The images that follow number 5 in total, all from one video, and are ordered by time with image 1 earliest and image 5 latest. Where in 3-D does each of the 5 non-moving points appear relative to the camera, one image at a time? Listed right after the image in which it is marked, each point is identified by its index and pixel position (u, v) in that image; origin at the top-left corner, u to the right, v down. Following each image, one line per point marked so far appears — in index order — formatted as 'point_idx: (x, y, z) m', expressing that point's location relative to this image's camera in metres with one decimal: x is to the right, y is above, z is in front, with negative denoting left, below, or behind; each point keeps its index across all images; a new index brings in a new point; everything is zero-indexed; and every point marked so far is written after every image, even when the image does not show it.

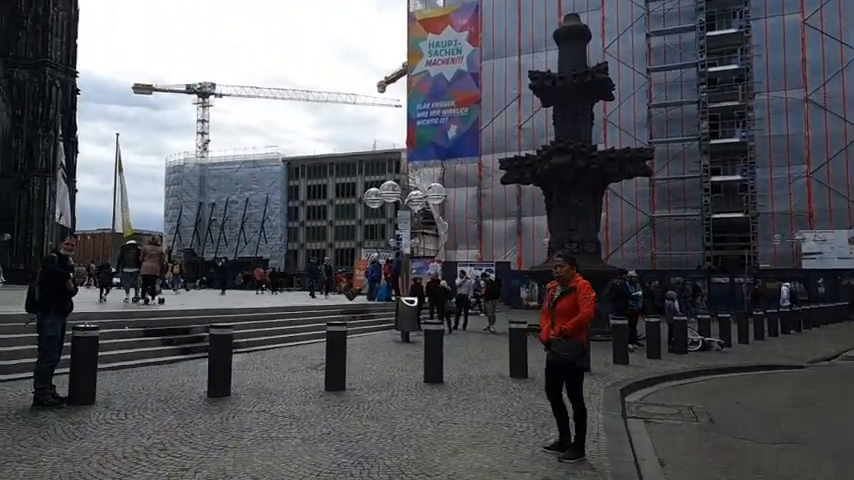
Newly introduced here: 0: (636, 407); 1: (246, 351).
0: (+3.2, -2.6, +10.2) m
1: (-4.0, -2.5, +14.7) m
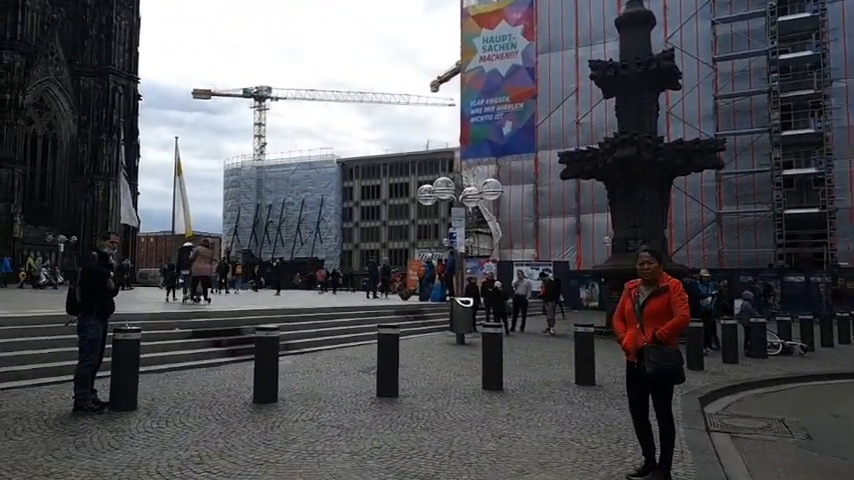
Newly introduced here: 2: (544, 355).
0: (+4.1, -2.5, +9.2) m
1: (-2.8, -2.5, +14.3) m
2: (+2.6, -2.5, +14.4) m
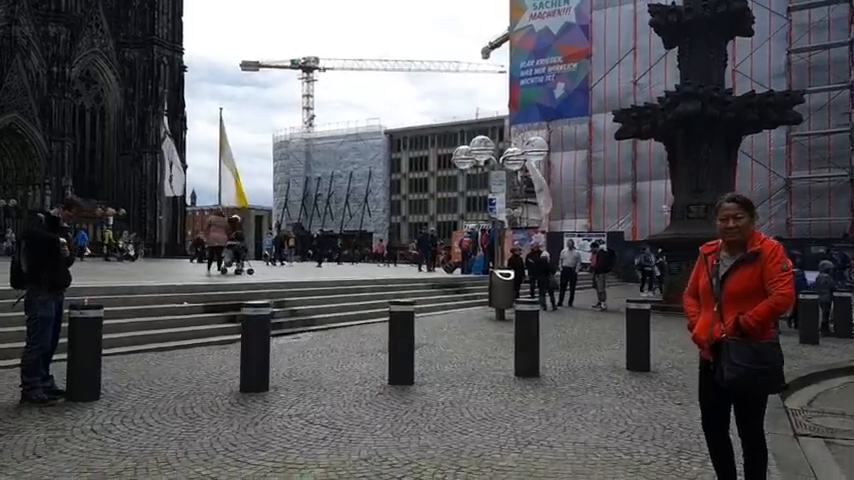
0: (+4.3, -2.0, +7.4) m
1: (-2.2, -1.8, +13.1) m
2: (+3.2, -1.8, +12.7) m
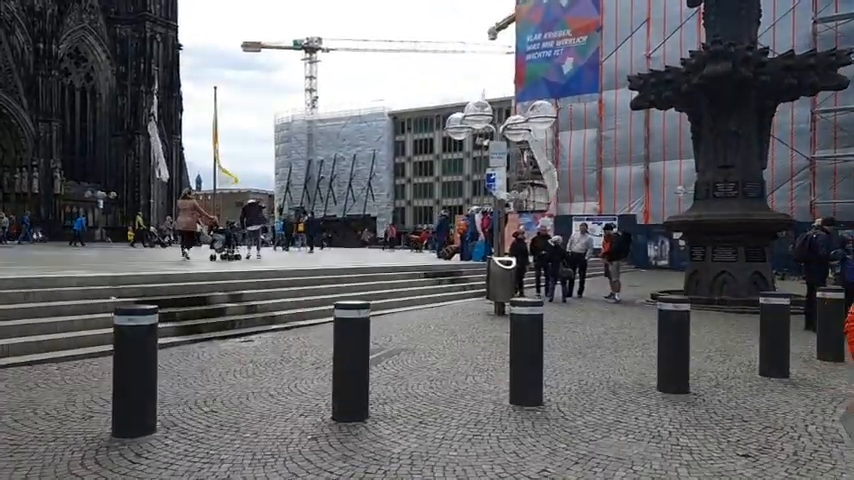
0: (+3.9, -1.8, +5.2) m
1: (-2.5, -1.5, +10.9) m
2: (+2.9, -1.5, +10.5) m
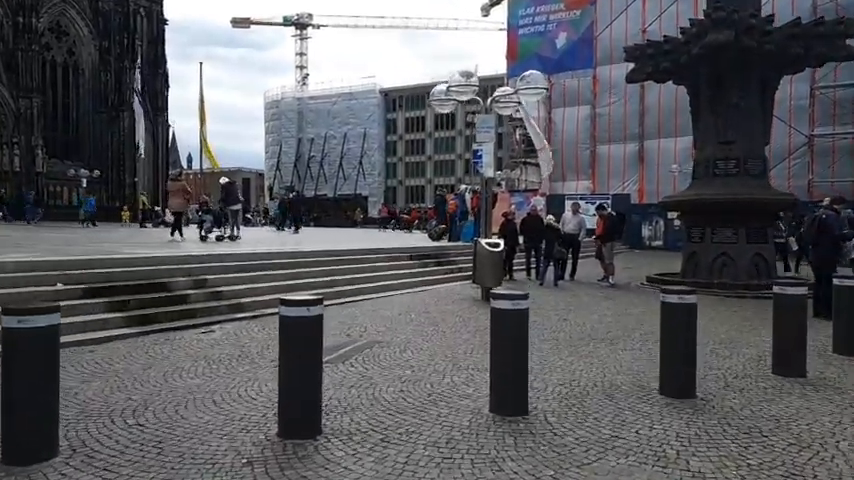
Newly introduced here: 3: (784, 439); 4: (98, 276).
0: (+3.7, -1.7, +4.4) m
1: (-2.8, -1.2, +10.0) m
2: (+2.6, -1.3, +9.7) m
3: (+2.6, -1.4, +4.8) m
4: (-4.8, -0.5, +9.6) m
